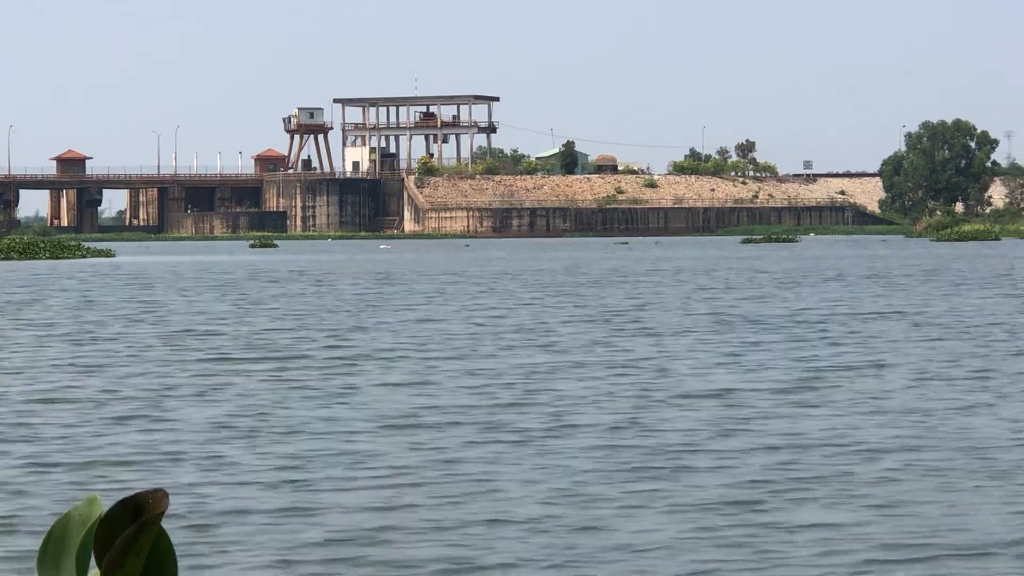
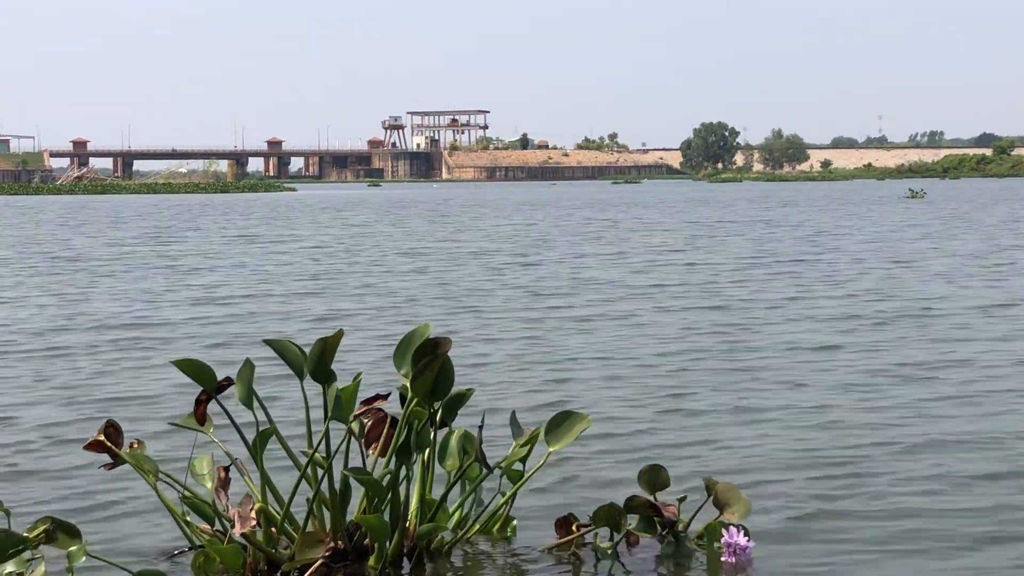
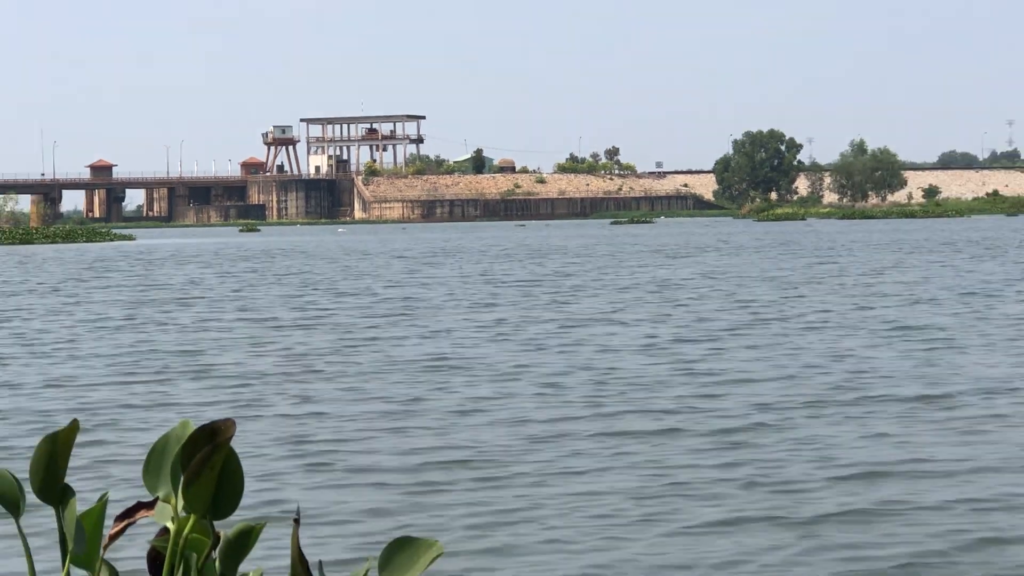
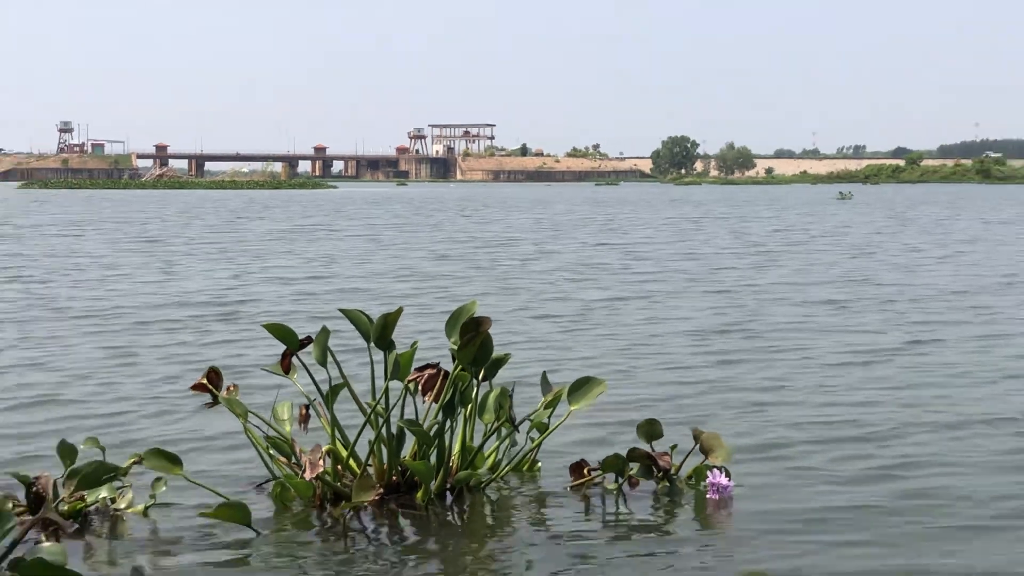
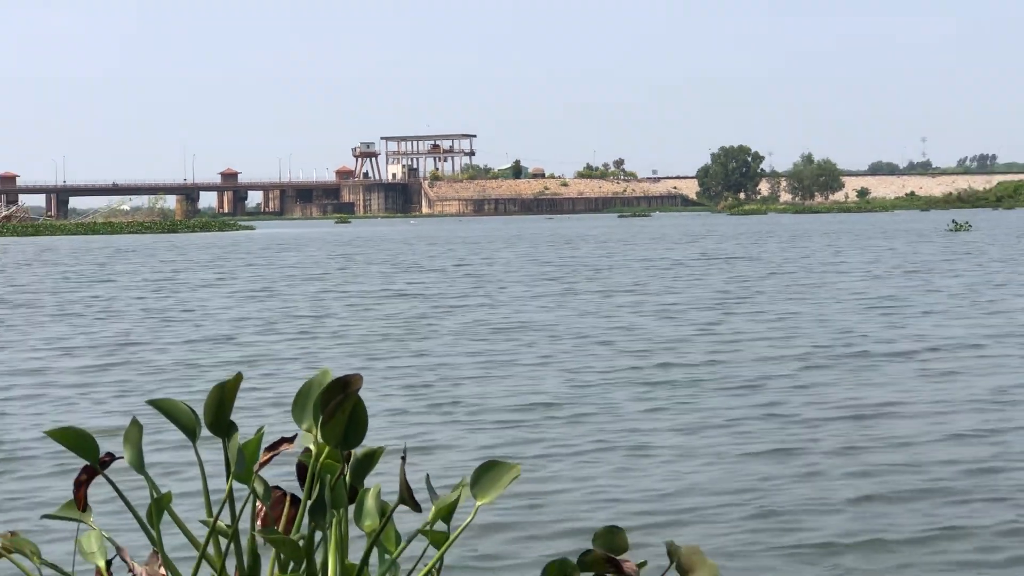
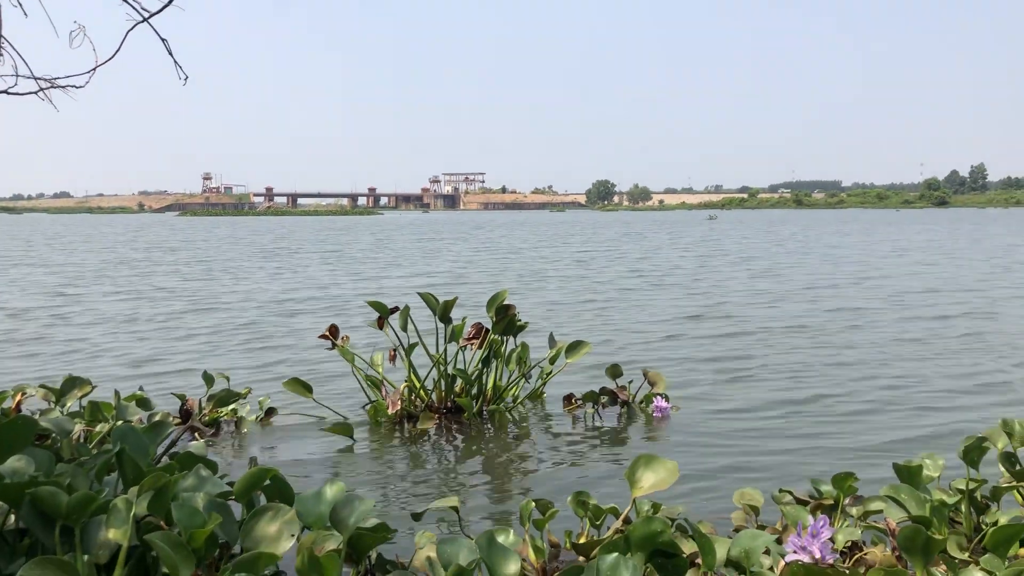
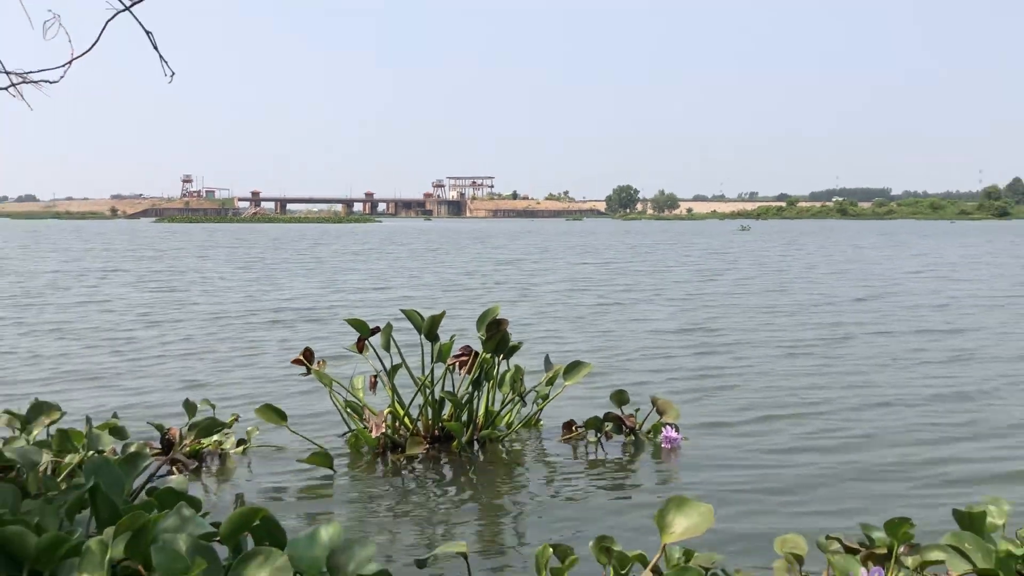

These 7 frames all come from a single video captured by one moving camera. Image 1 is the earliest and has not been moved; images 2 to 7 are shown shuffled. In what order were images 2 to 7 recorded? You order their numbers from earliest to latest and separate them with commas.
3, 5, 2, 4, 7, 6
